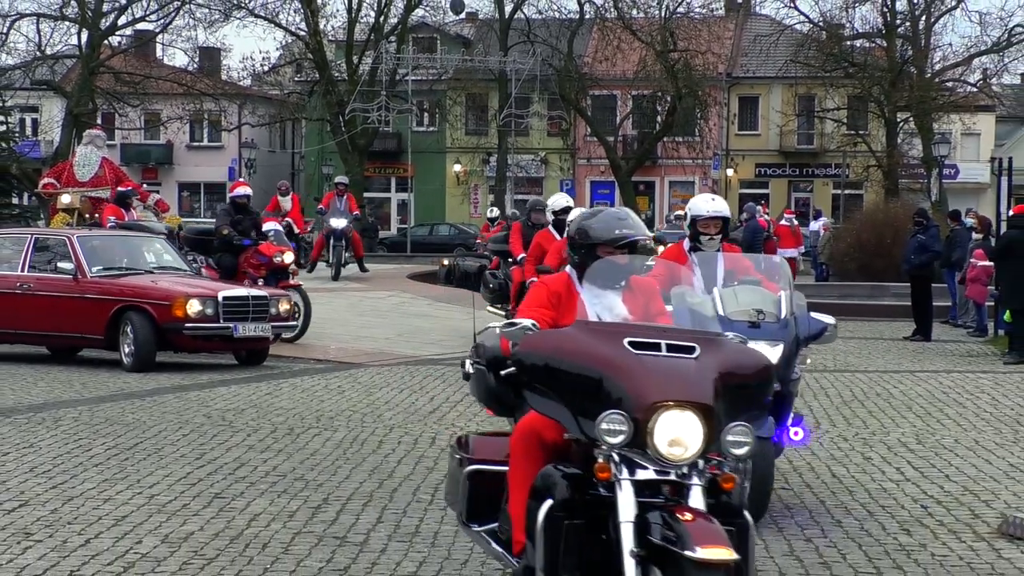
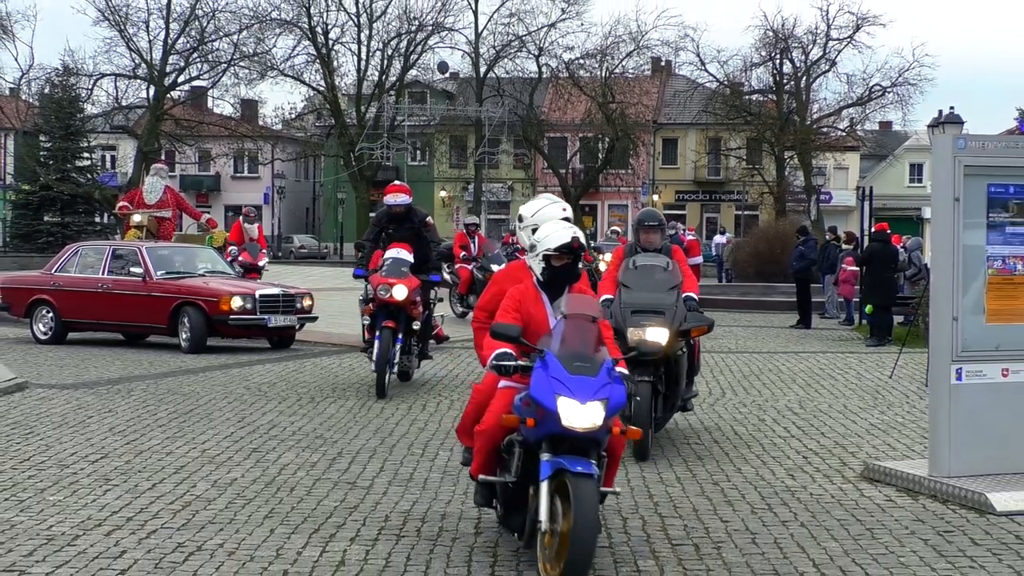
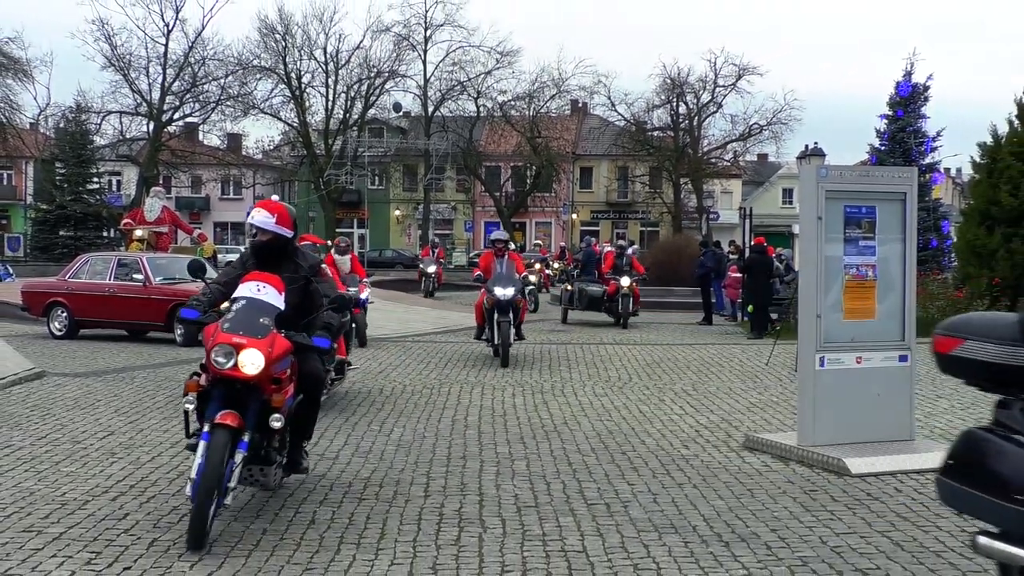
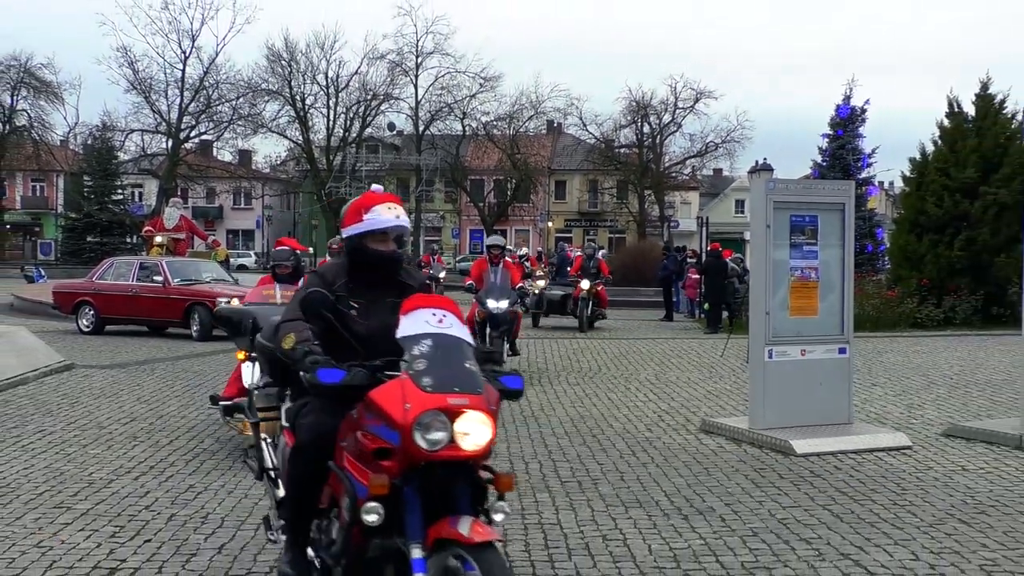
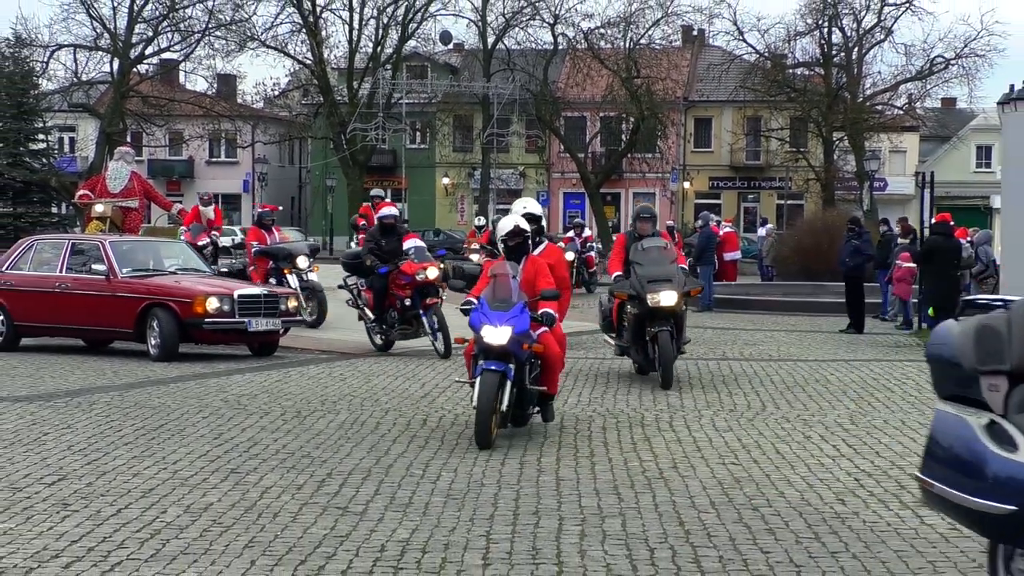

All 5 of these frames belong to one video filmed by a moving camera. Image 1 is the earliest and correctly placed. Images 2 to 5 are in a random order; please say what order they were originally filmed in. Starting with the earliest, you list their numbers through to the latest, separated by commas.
5, 2, 3, 4
